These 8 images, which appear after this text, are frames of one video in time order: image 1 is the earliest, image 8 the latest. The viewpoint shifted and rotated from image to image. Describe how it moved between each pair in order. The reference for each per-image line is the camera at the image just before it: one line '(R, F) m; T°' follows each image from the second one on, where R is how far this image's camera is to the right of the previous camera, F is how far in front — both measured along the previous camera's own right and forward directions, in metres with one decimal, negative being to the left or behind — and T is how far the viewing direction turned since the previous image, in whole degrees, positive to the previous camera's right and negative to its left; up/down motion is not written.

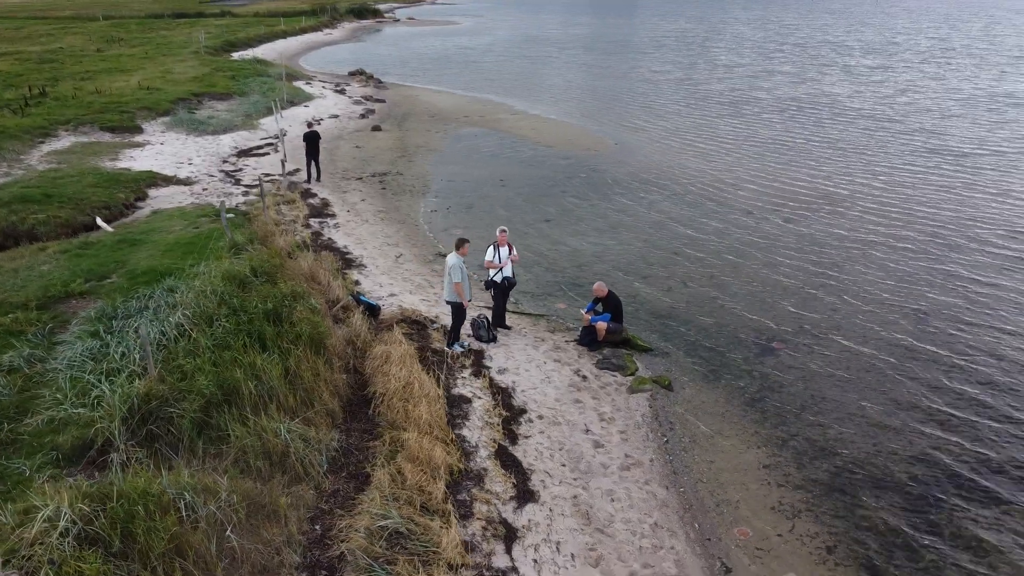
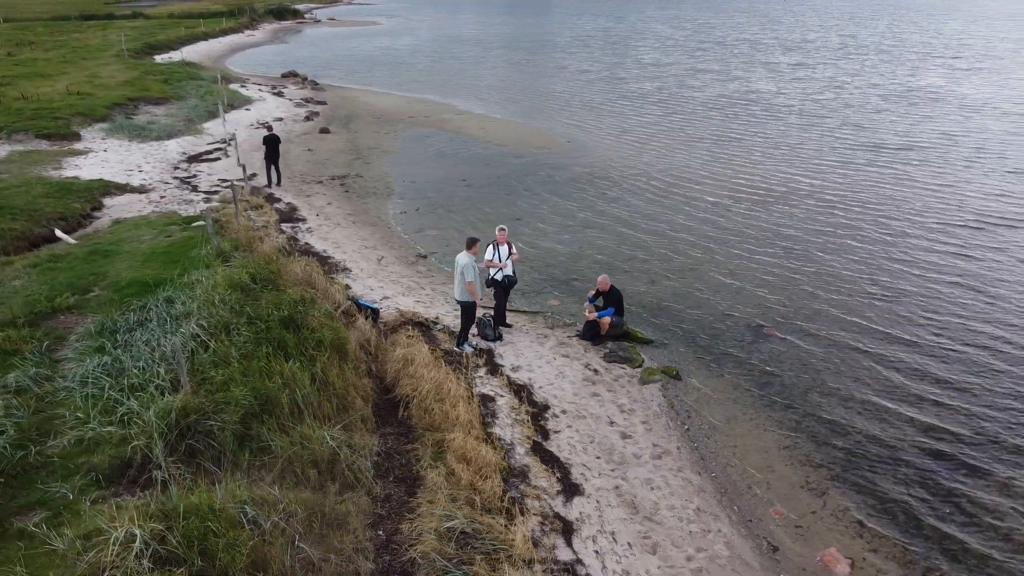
(-1.2, 0.0) m; +5°
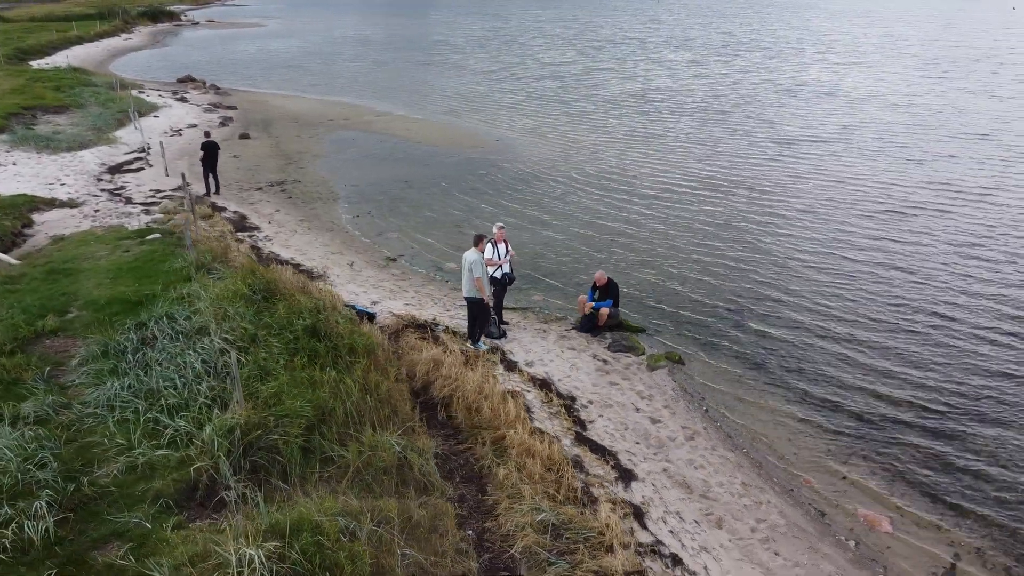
(-1.6, 0.0) m; +8°
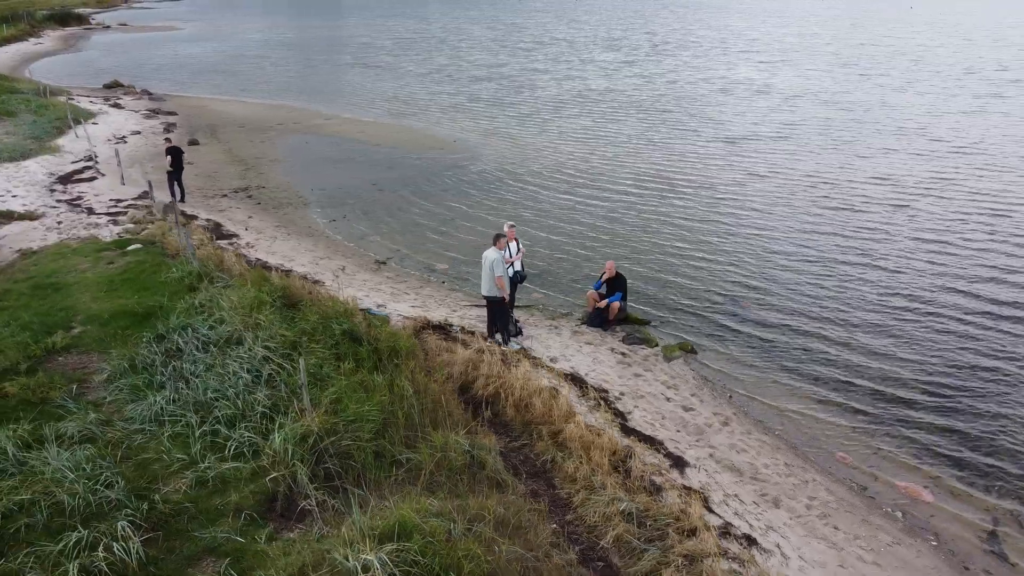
(-1.3, 0.0) m; +5°
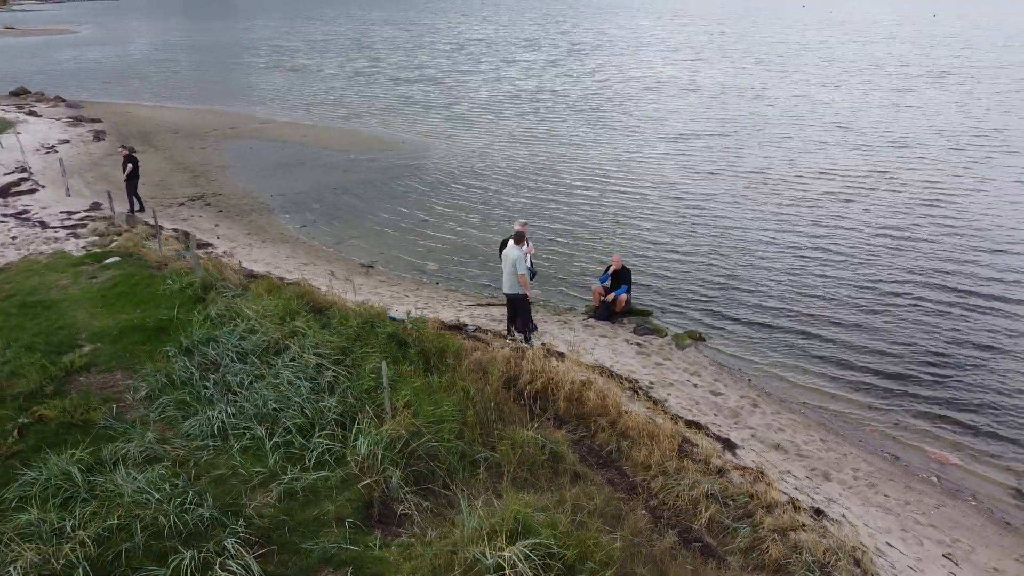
(-1.5, 0.0) m; +6°
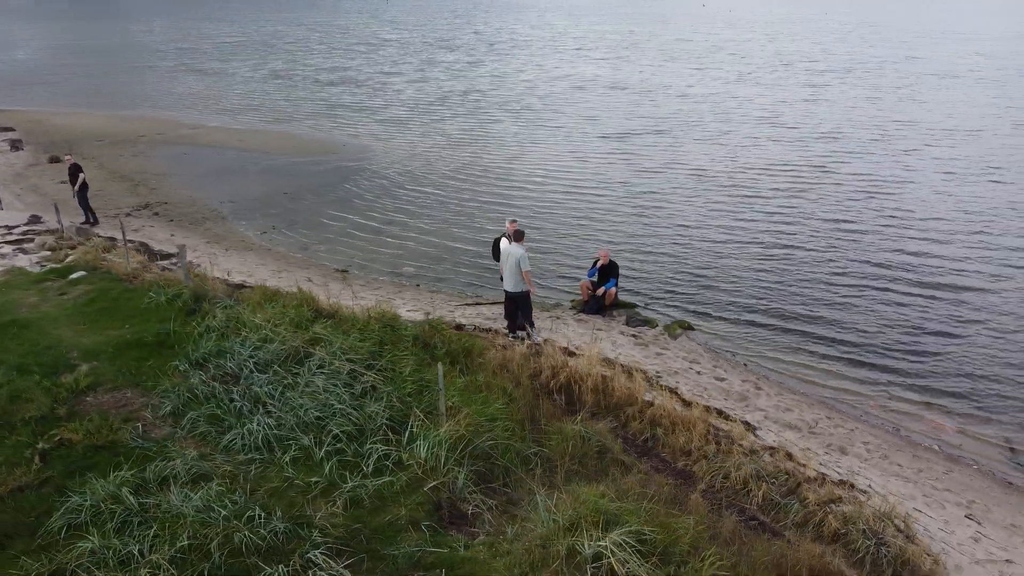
(-1.2, 0.0) m; +6°
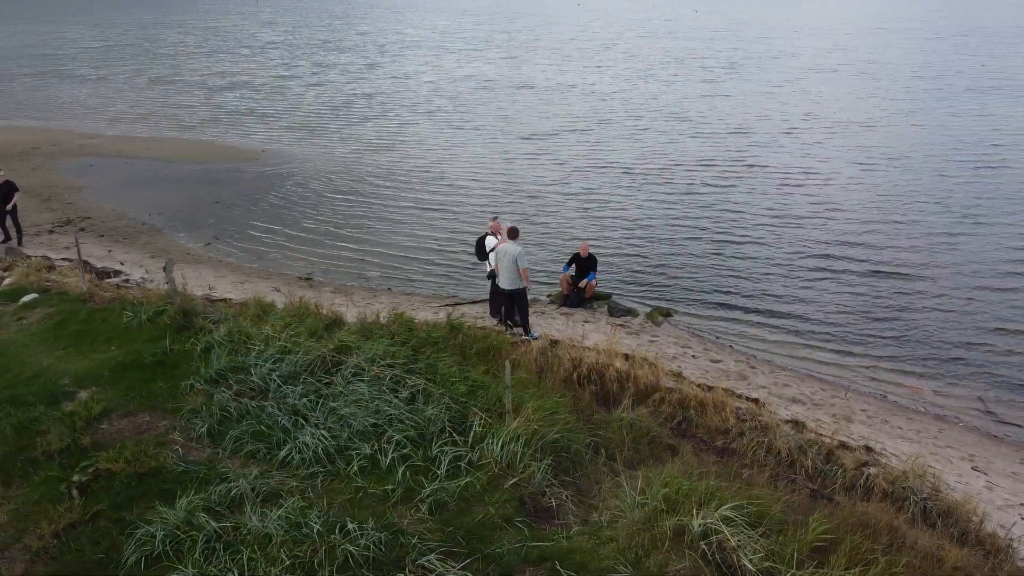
(-1.5, 0.0) m; +8°
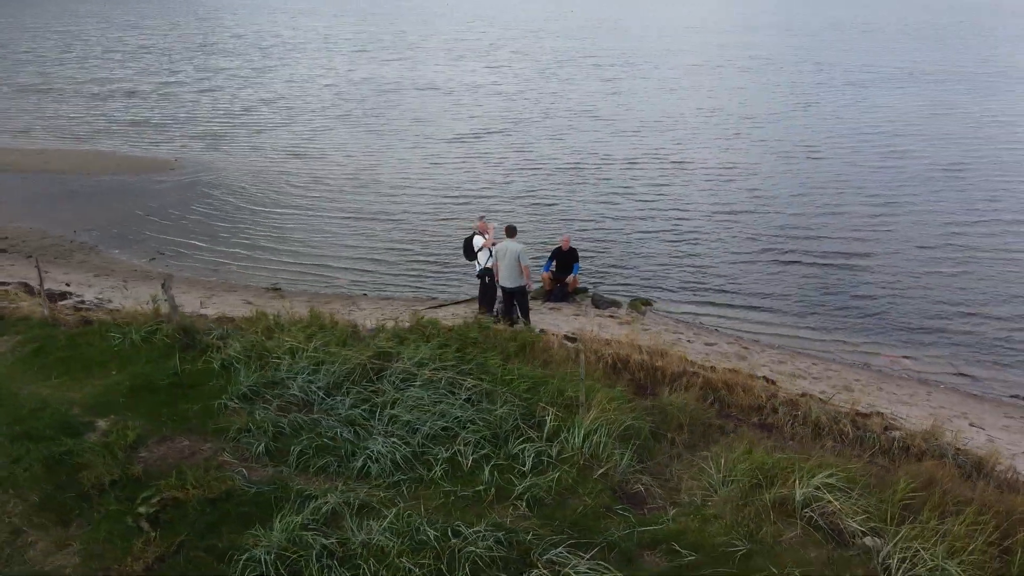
(-1.6, +0.1) m; +8°
